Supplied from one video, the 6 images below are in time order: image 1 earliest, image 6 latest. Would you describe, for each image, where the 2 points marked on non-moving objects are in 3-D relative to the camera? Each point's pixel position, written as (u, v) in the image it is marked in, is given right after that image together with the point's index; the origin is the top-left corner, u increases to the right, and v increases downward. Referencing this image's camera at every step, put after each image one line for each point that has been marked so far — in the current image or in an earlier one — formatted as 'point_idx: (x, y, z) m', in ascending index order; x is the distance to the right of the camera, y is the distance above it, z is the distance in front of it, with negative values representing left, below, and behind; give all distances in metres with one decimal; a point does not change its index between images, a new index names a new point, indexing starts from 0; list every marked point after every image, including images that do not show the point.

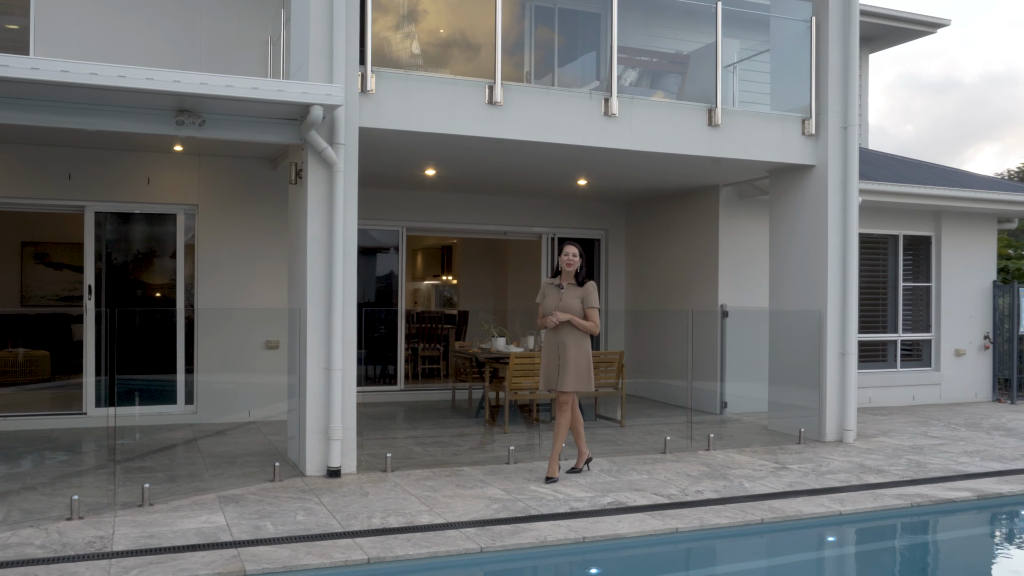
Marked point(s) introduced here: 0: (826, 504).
0: (+2.3, -1.5, +6.0) m
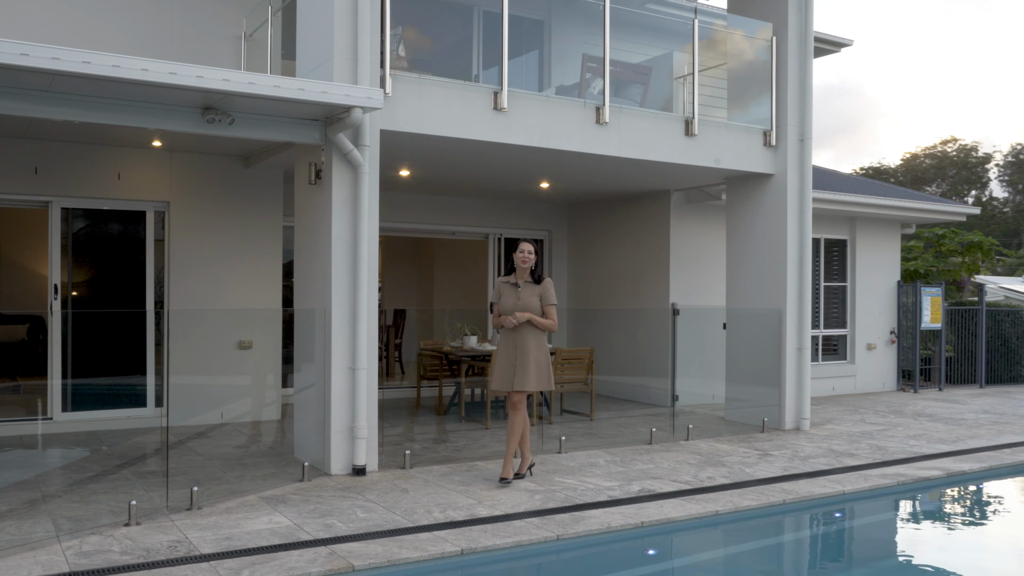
0: (+2.5, -1.5, +6.6) m
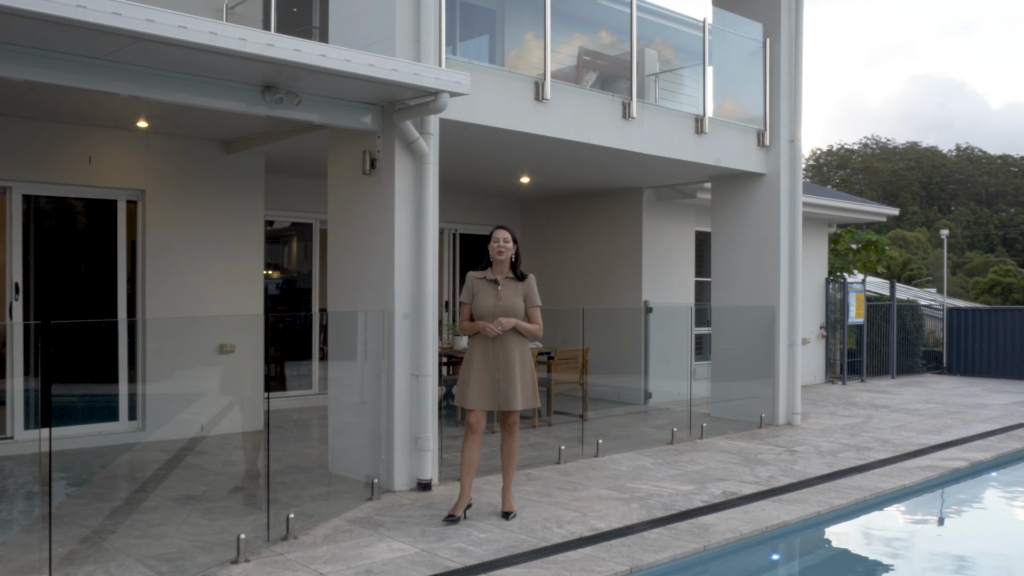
0: (+3.0, -1.5, +6.8) m
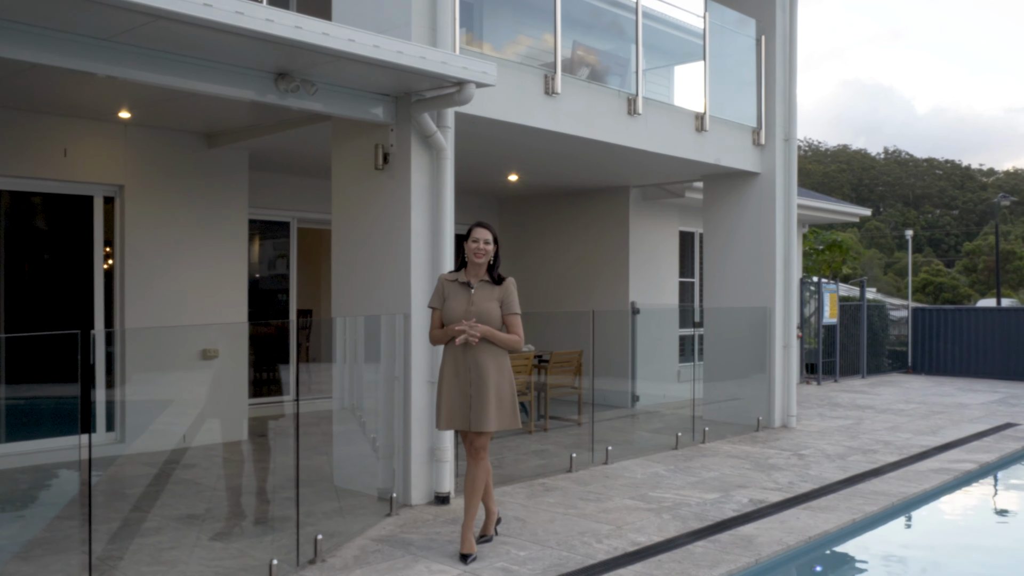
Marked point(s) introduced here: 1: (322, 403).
0: (+3.1, -1.5, +6.7) m
1: (-1.1, -0.7, +4.9) m
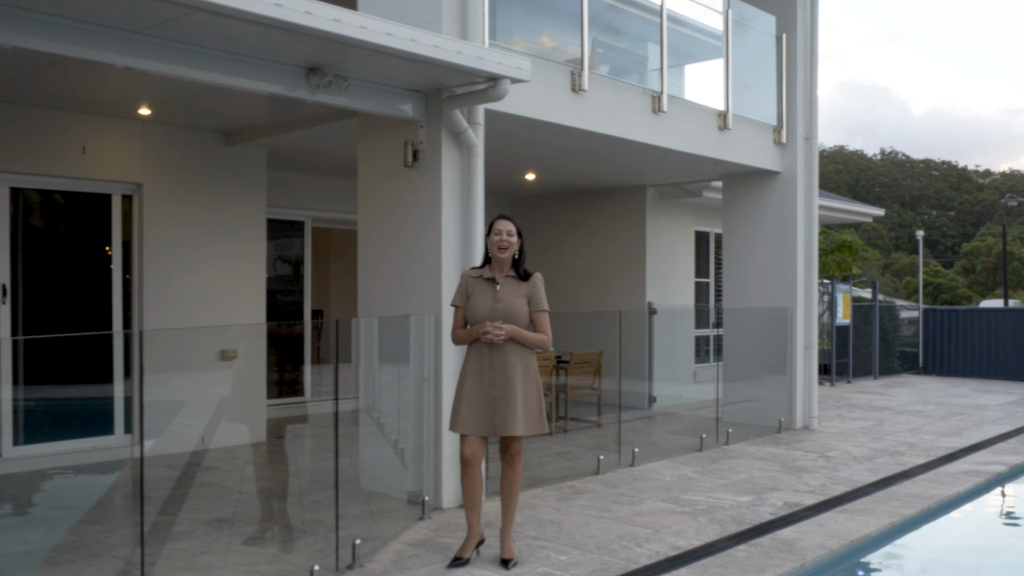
0: (+3.3, -1.5, +6.6) m
1: (-0.9, -0.7, +4.8) m
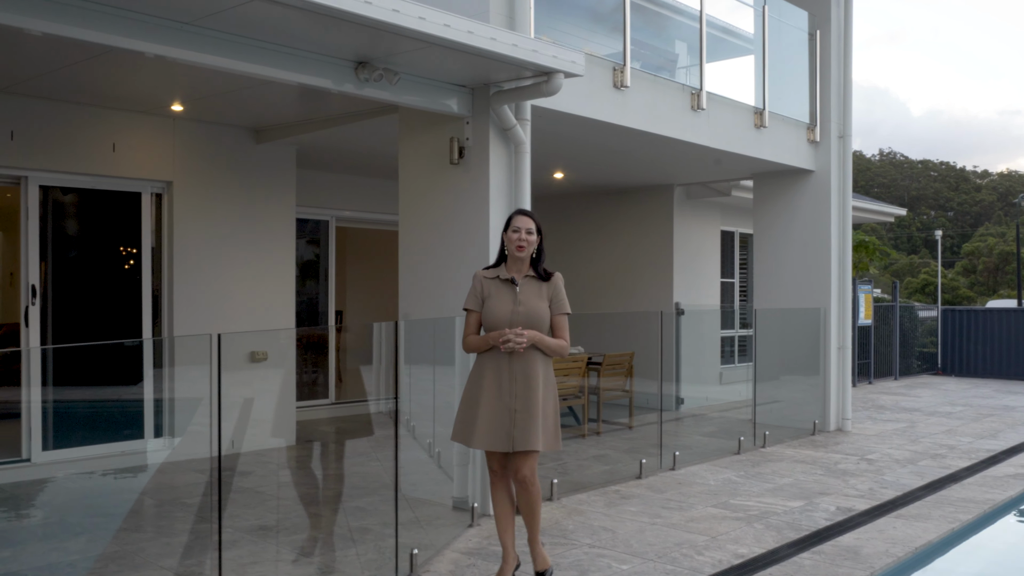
0: (+3.7, -1.5, +6.4) m
1: (-0.6, -0.7, +4.6) m
